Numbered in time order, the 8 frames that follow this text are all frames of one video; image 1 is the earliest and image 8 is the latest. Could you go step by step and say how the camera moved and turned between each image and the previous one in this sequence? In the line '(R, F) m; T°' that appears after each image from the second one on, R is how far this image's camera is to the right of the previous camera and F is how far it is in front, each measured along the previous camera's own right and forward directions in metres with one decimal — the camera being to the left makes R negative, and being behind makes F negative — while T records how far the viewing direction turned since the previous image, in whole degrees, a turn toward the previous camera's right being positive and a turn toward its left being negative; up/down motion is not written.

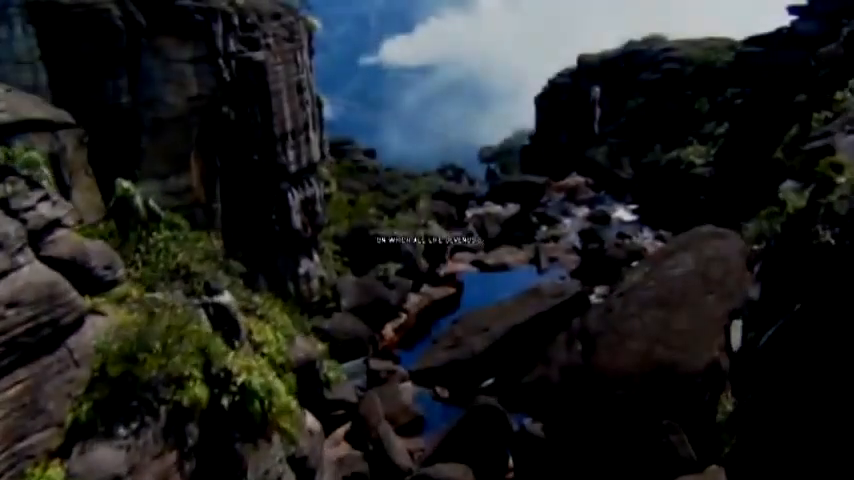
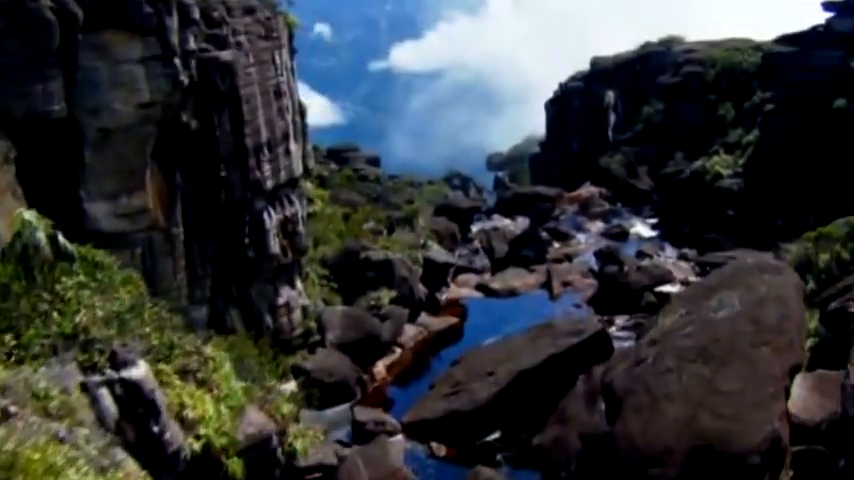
(+0.3, +4.5) m; 0°
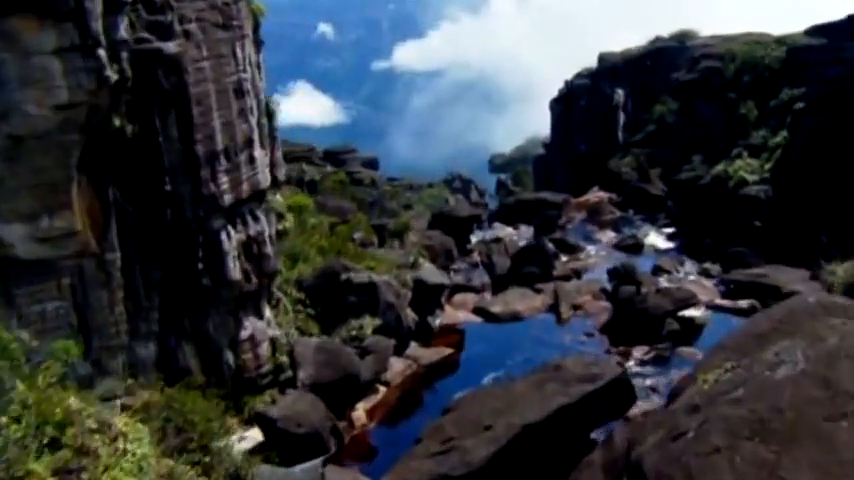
(+0.4, +4.6) m; 0°
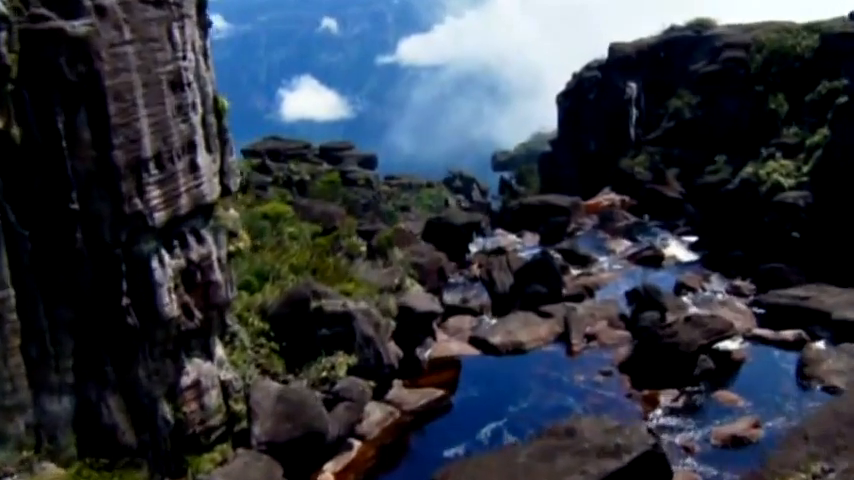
(+0.4, +5.1) m; 0°
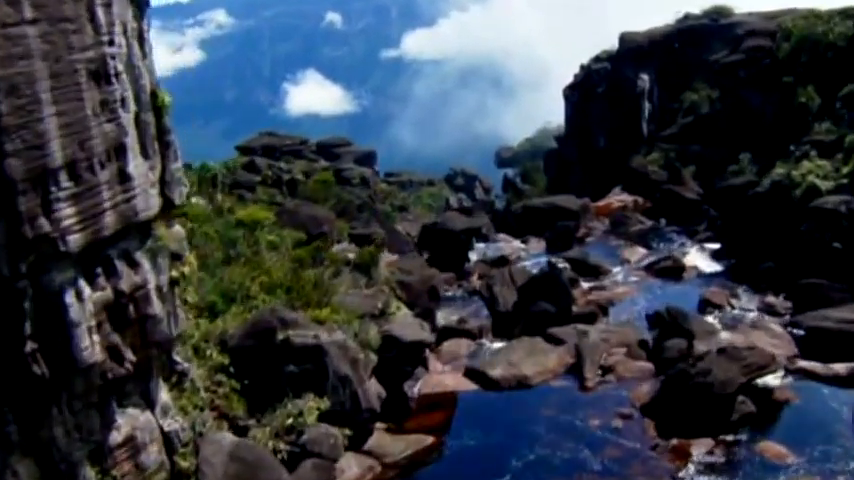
(+0.3, +4.1) m; 0°
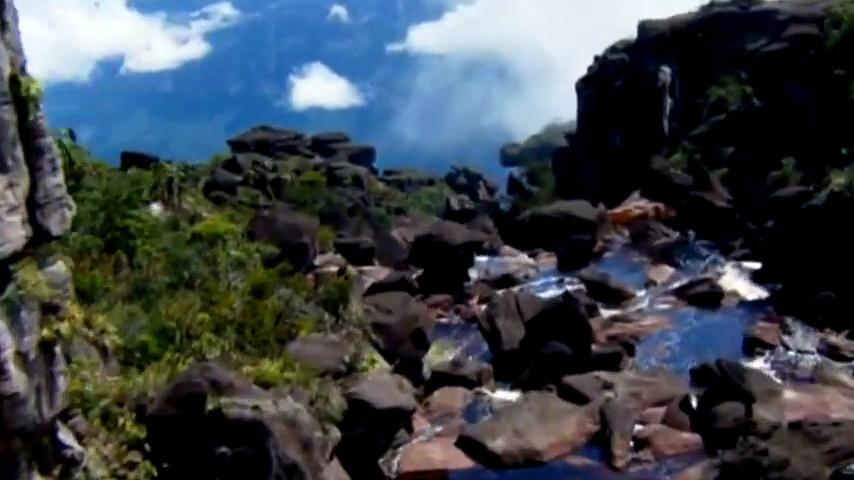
(+0.3, +5.7) m; 0°
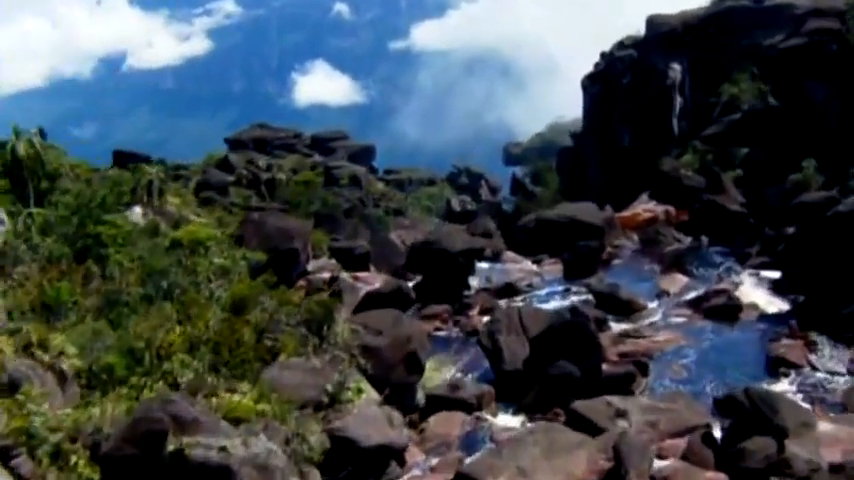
(+0.1, +2.1) m; 0°
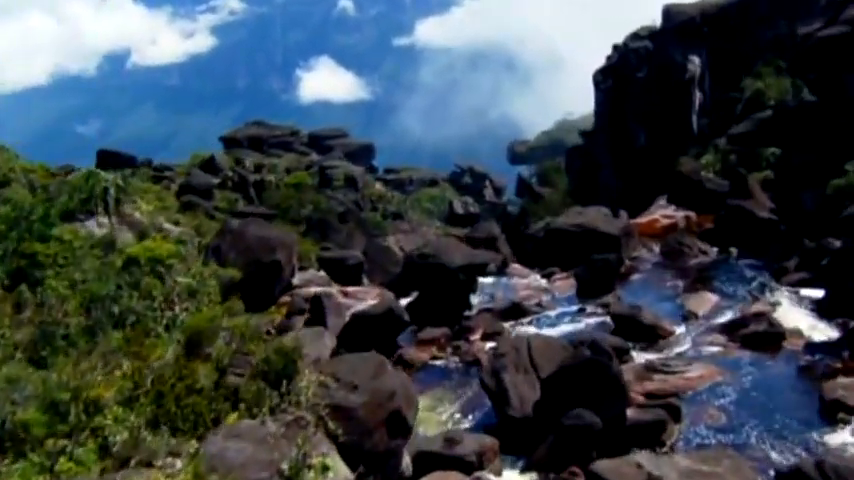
(+0.2, +3.8) m; 0°
